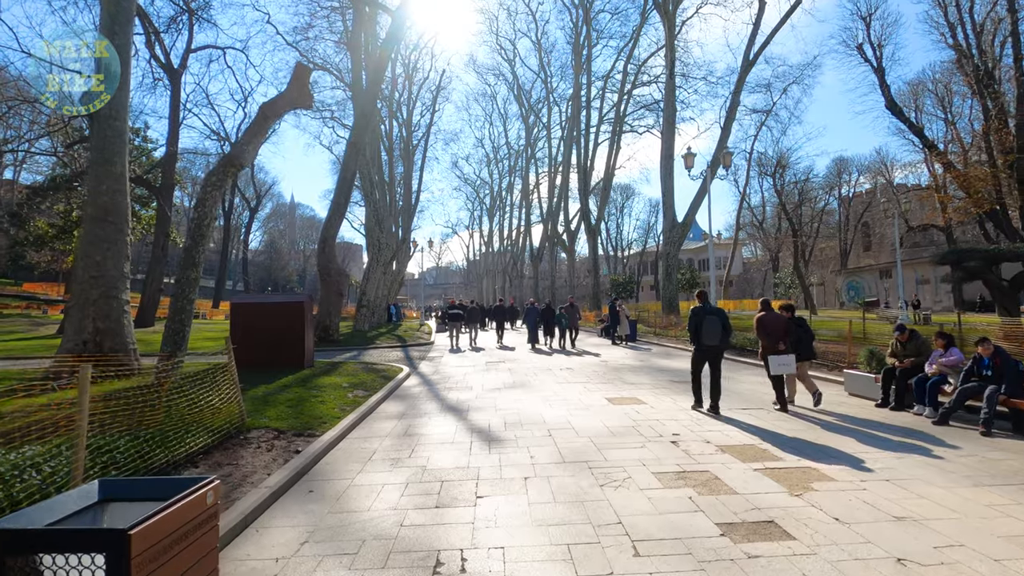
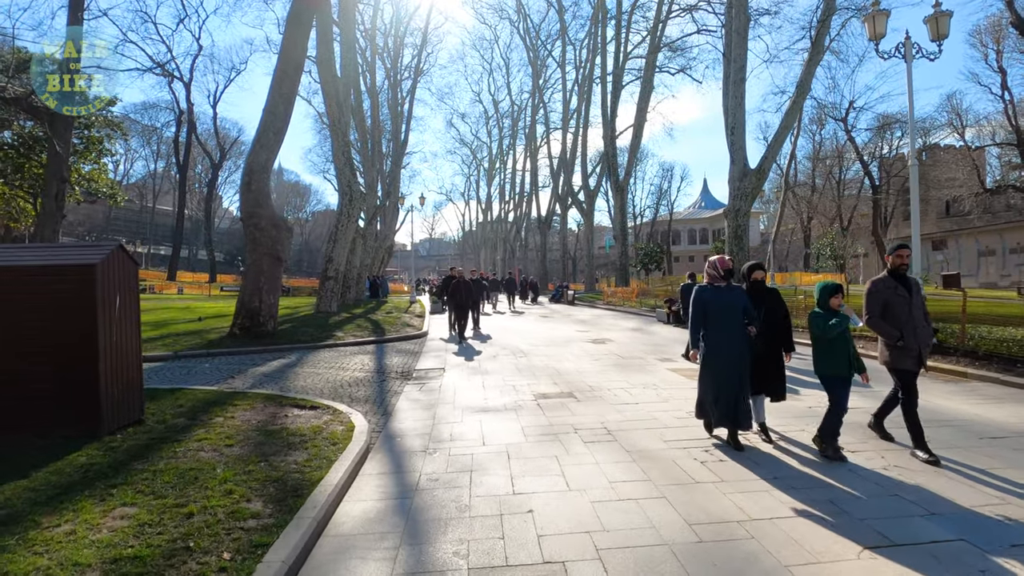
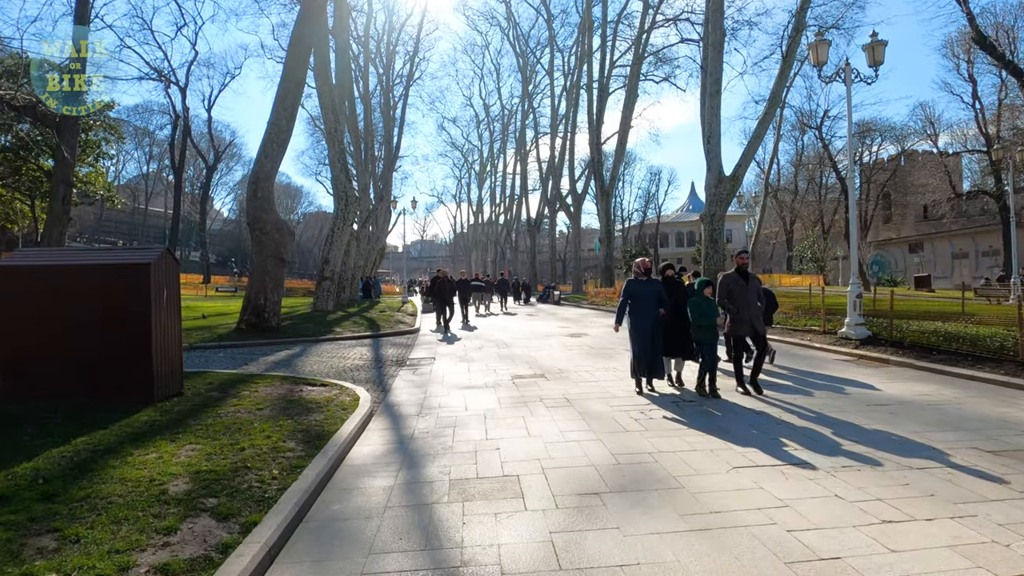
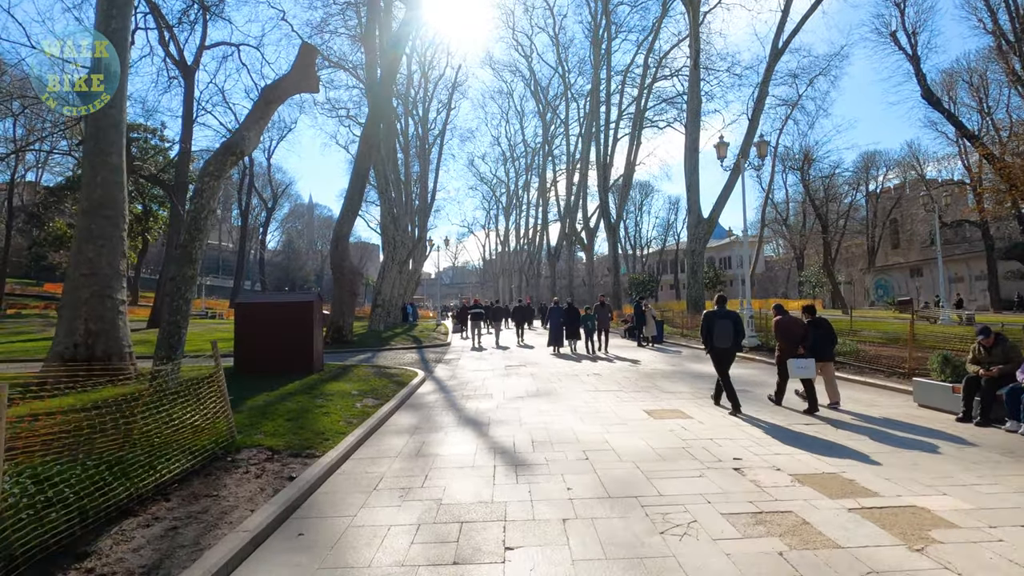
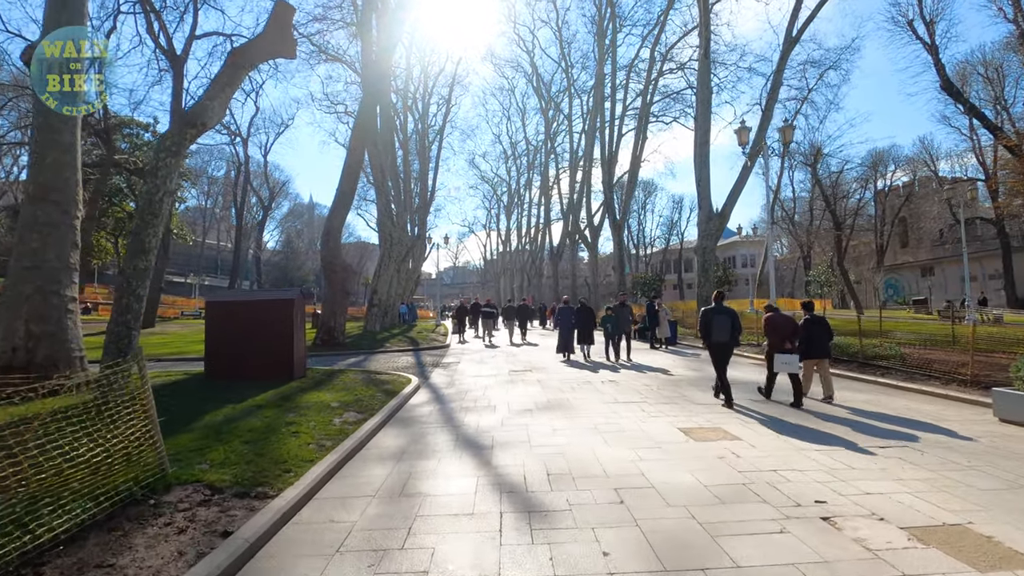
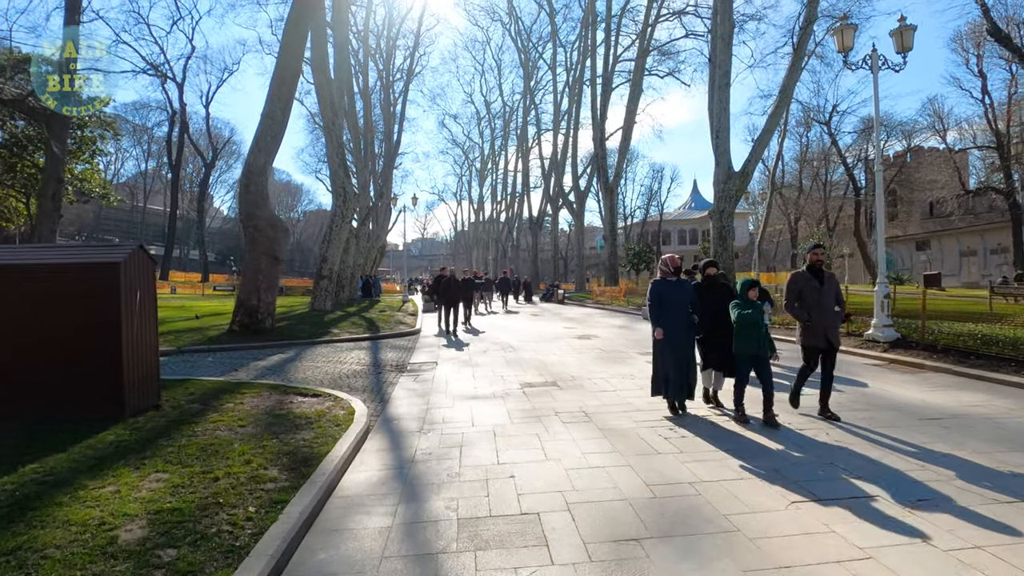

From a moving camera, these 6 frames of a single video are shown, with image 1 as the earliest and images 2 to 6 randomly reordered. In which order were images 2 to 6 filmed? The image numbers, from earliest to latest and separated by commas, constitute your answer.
4, 5, 3, 6, 2
